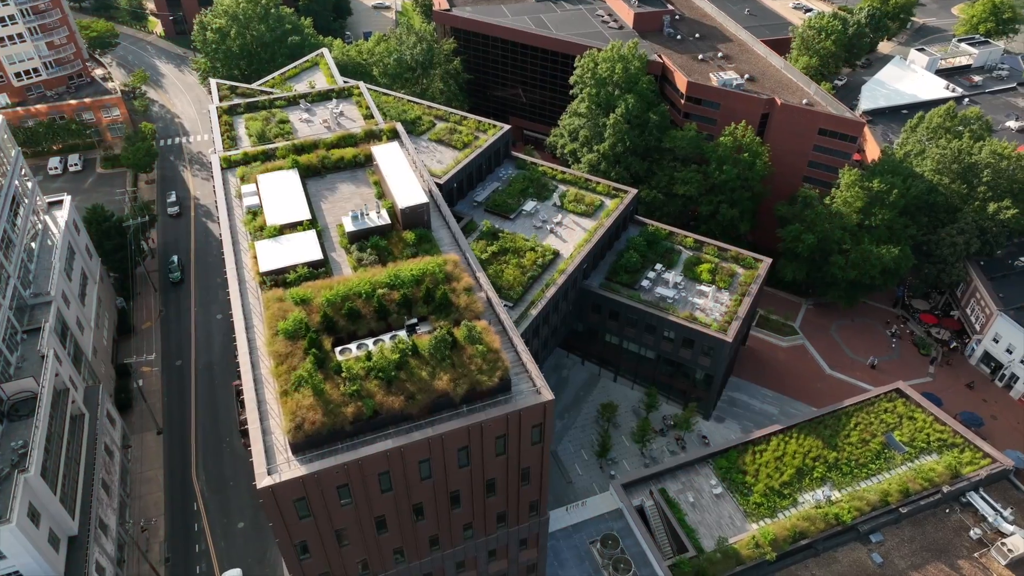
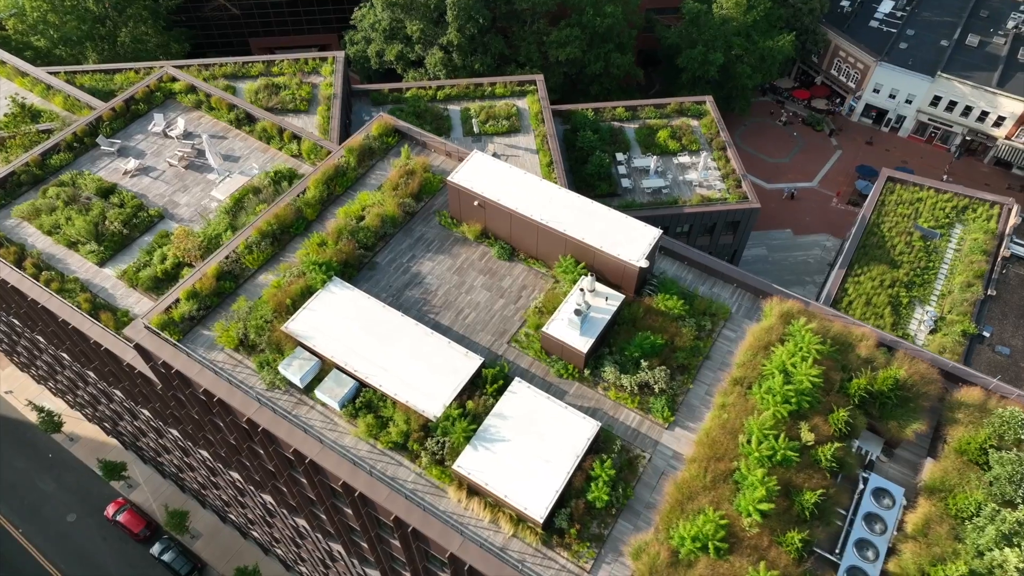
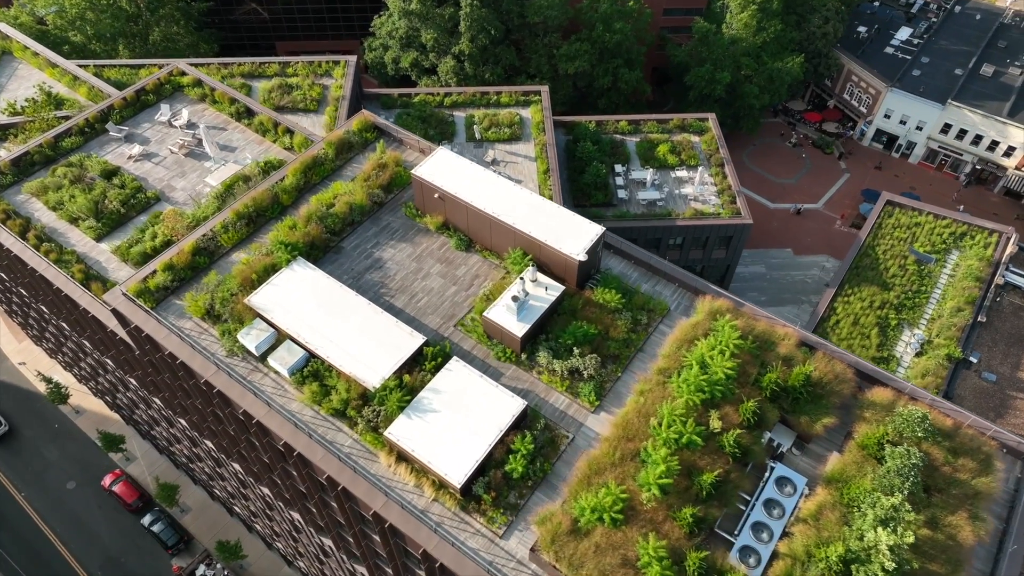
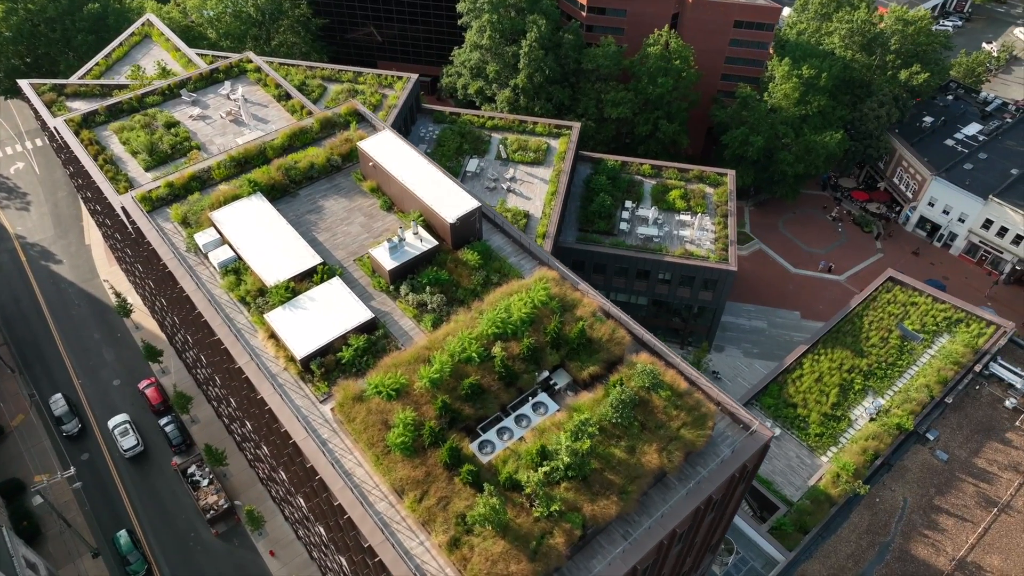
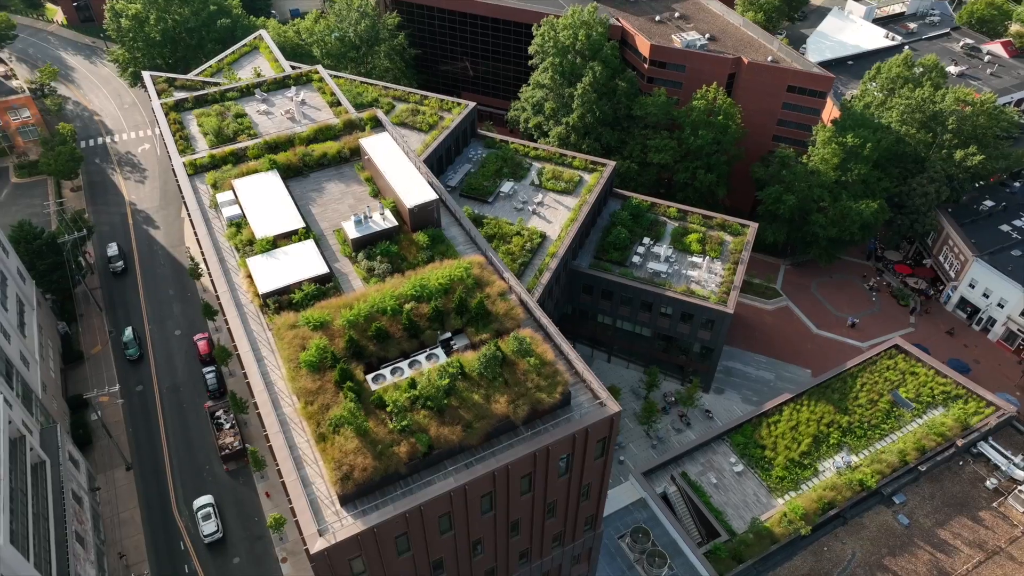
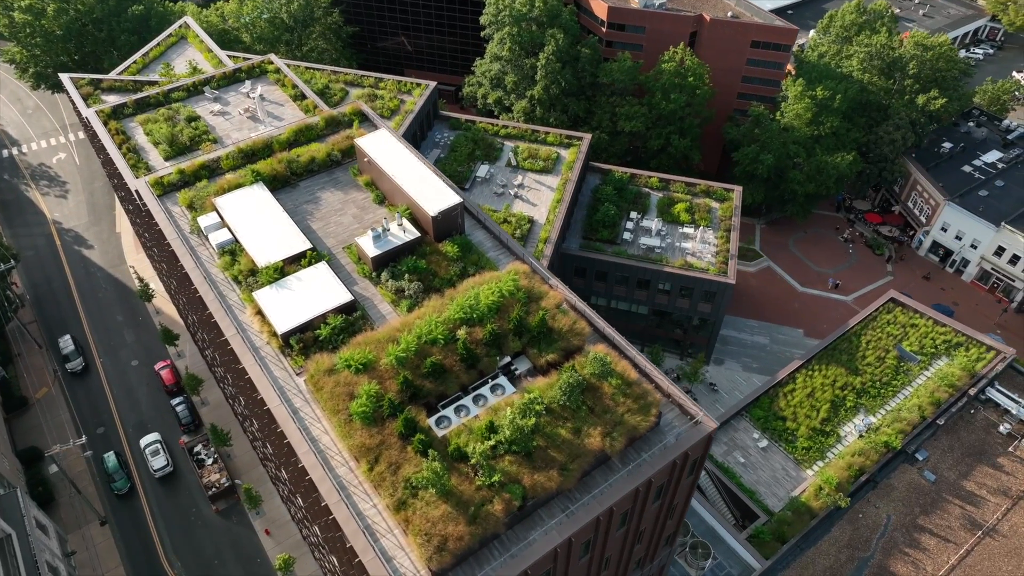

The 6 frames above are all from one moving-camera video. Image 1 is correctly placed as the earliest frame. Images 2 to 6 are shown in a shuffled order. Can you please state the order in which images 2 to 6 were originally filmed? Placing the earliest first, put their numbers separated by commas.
5, 6, 4, 3, 2
